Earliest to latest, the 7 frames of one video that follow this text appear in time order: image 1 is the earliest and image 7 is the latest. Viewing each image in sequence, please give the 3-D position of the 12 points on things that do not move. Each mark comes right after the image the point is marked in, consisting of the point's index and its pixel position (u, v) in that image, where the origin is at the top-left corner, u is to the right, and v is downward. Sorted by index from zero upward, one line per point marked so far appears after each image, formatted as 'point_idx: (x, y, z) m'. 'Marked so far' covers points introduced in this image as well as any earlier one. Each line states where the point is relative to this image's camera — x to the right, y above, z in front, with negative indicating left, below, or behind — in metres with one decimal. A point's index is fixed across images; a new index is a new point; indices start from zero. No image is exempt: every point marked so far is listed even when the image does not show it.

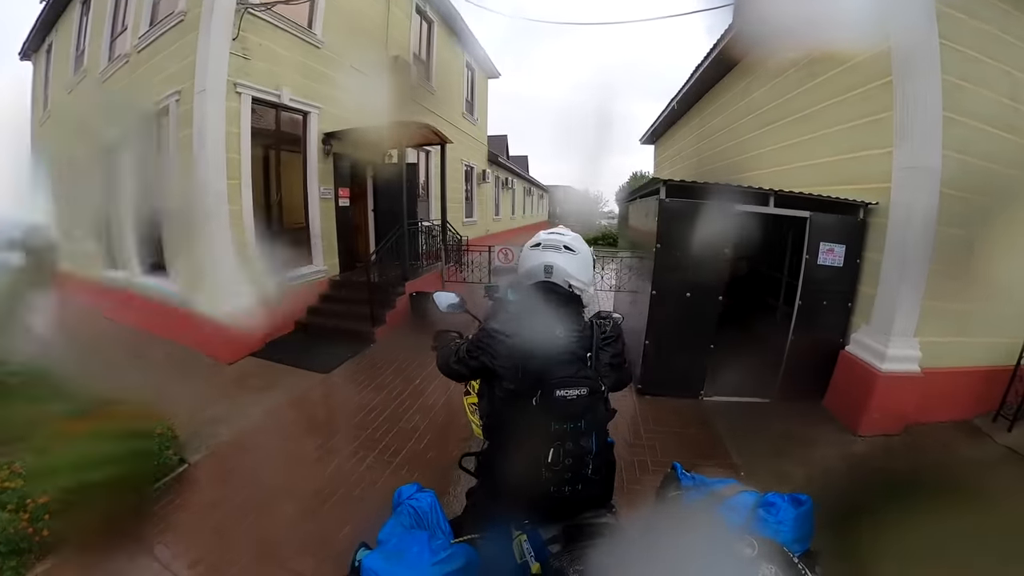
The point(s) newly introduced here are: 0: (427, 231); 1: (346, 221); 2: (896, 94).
0: (-1.8, +1.1, +6.7) m
1: (-2.7, +1.1, +6.2) m
2: (+3.0, +1.7, +3.3) m
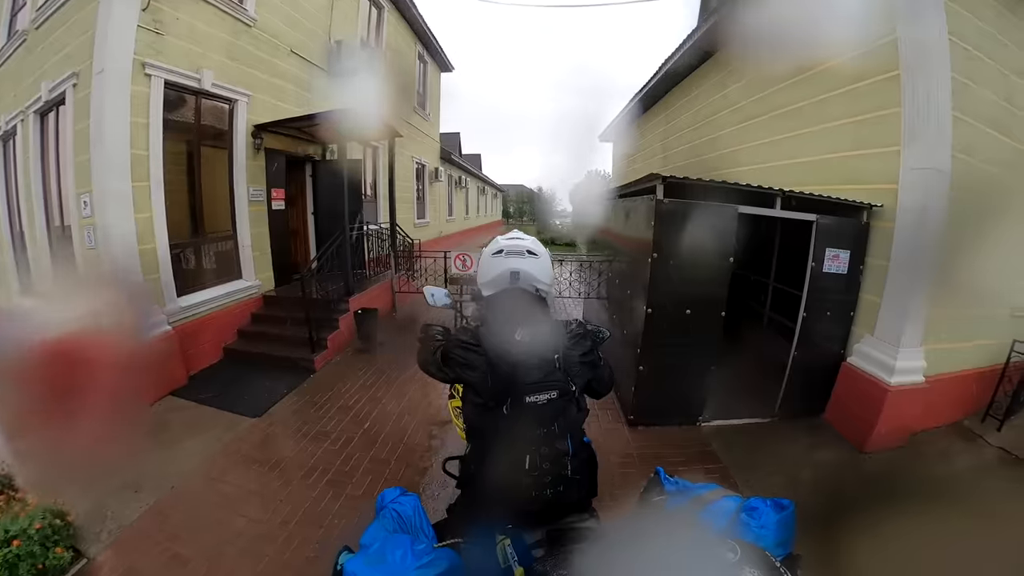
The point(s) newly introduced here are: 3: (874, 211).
0: (-2.3, +0.9, +6.0) m
1: (-3.2, +0.9, +5.4) m
2: (+2.8, +1.7, +3.2) m
3: (+2.7, +0.6, +3.0) m
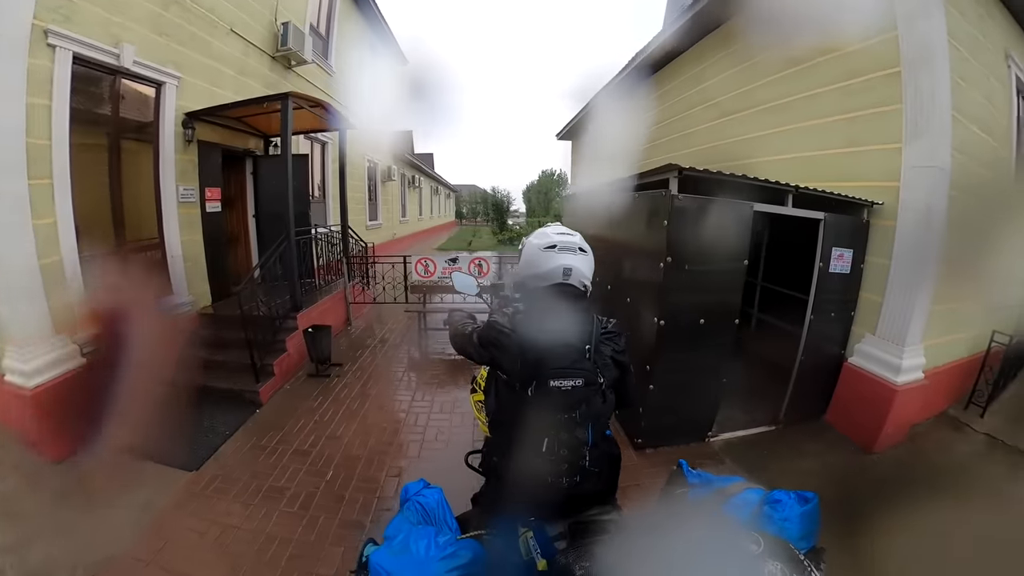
0: (-2.6, +0.7, +5.4) m
1: (-3.4, +0.7, +4.7) m
2: (+2.8, +1.7, +3.2) m
3: (+2.7, +0.6, +3.0) m
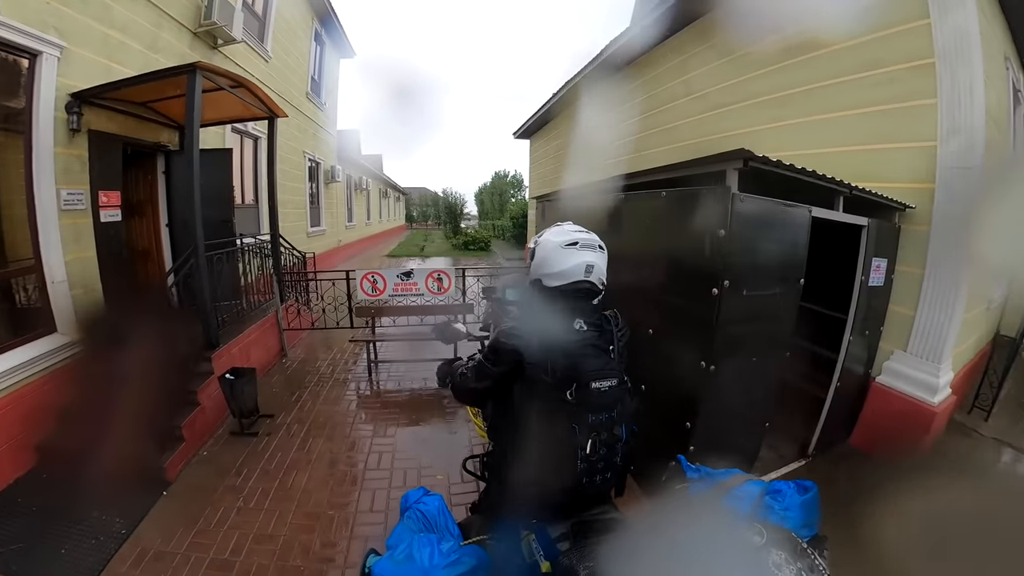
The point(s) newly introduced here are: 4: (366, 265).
0: (-2.9, +0.5, +4.5) m
1: (-3.6, +0.5, +3.7) m
2: (+2.7, +1.6, +3.0) m
3: (+2.7, +0.5, +2.8) m
4: (-4.0, +0.6, +11.2) m
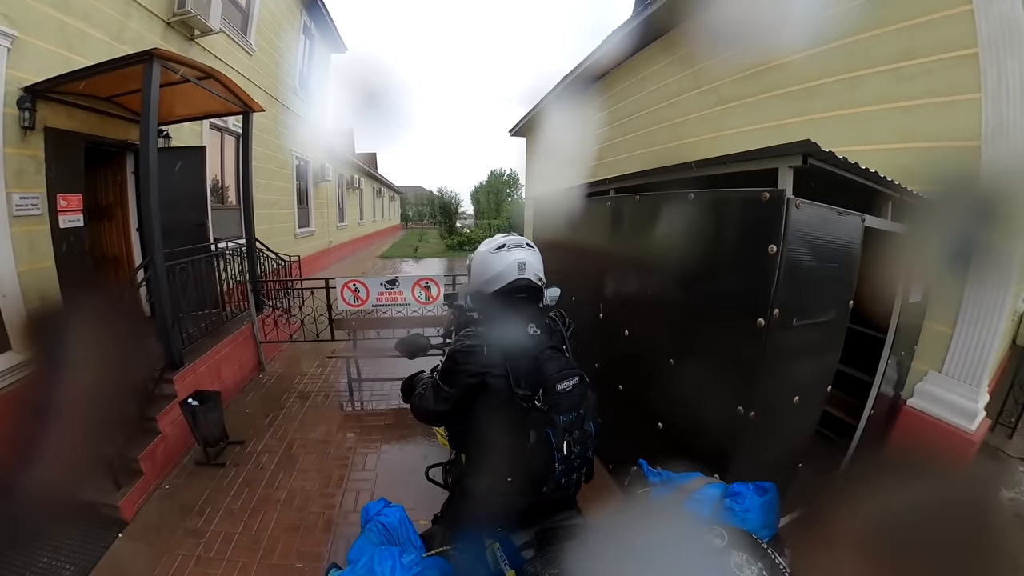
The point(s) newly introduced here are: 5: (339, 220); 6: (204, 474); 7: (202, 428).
0: (-2.9, +0.4, +4.2) m
1: (-3.6, +0.4, +3.4) m
2: (+2.7, +1.6, +2.7) m
3: (+2.7, +0.4, +2.6) m
4: (-4.1, +0.6, +10.9) m
5: (-5.2, +2.0, +12.2) m
6: (-2.1, -1.2, +2.7) m
7: (-2.1, -0.9, +2.7) m
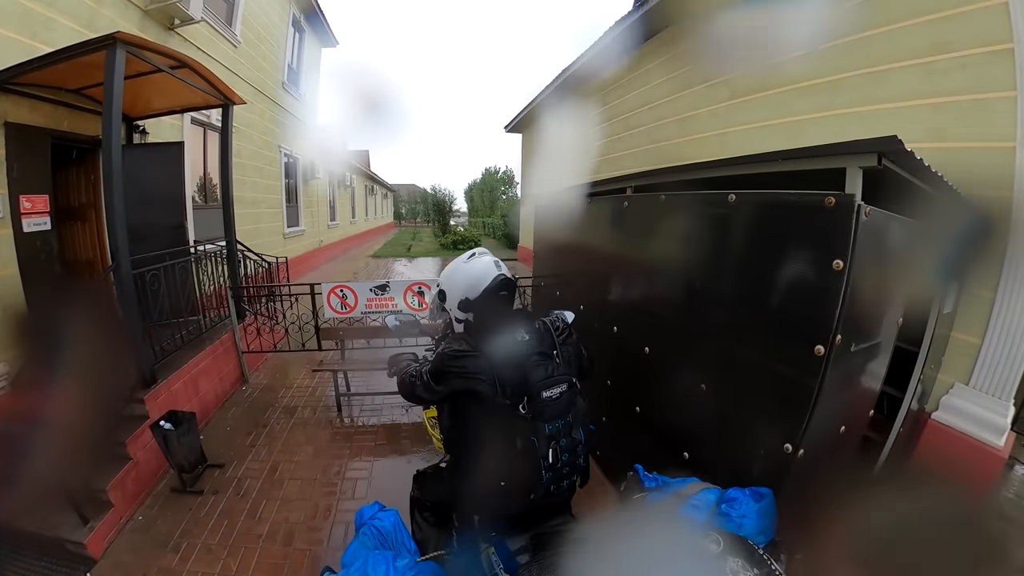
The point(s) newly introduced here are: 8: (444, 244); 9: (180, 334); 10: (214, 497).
0: (-2.9, +0.3, +4.0) m
1: (-3.6, +0.3, +3.1) m
2: (+2.7, +1.5, +2.6) m
3: (+2.7, +0.4, +2.4) m
4: (-4.2, +0.6, +10.6) m
5: (-5.3, +2.0, +11.9) m
6: (-2.0, -1.3, +2.5) m
7: (-2.0, -1.0, +2.5) m
8: (-2.8, +1.9, +17.2) m
9: (-2.9, -0.4, +3.5) m
10: (-1.8, -1.3, +2.6) m
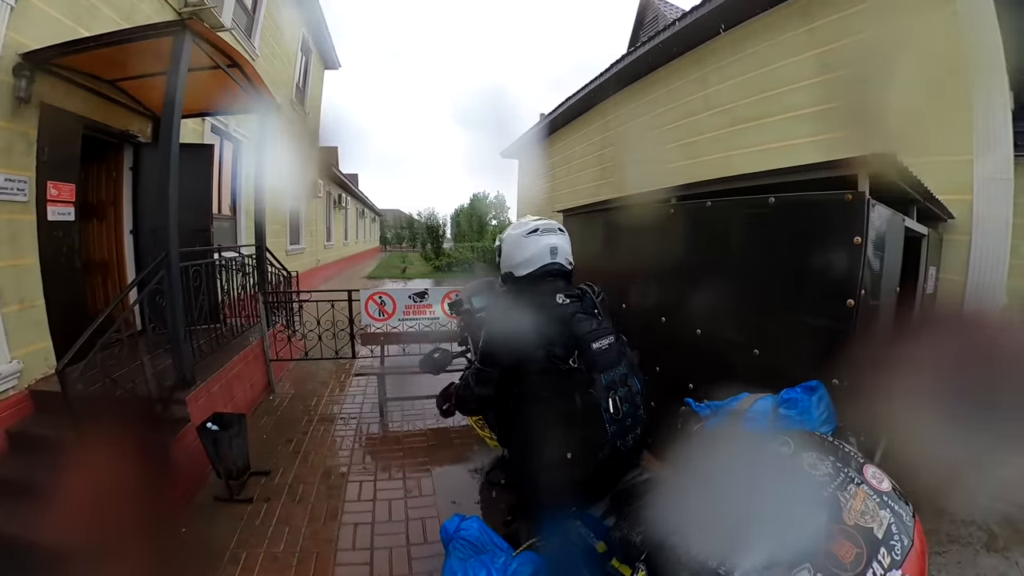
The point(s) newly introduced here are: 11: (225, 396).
0: (-2.5, +0.3, +3.8) m
1: (-3.2, +0.3, +2.9) m
2: (+3.2, +1.6, +2.8) m
3: (+3.2, +0.4, +2.6) m
4: (-4.2, 0.0, +10.3) m
5: (-5.4, +1.4, +11.6) m
6: (-1.6, -1.2, +2.2) m
7: (-1.6, -0.9, +2.3) m
8: (-3.2, +0.9, +17.0) m
9: (-2.5, -0.4, +3.3) m
10: (-1.4, -1.2, +2.3) m
11: (-2.1, -0.8, +3.0) m
